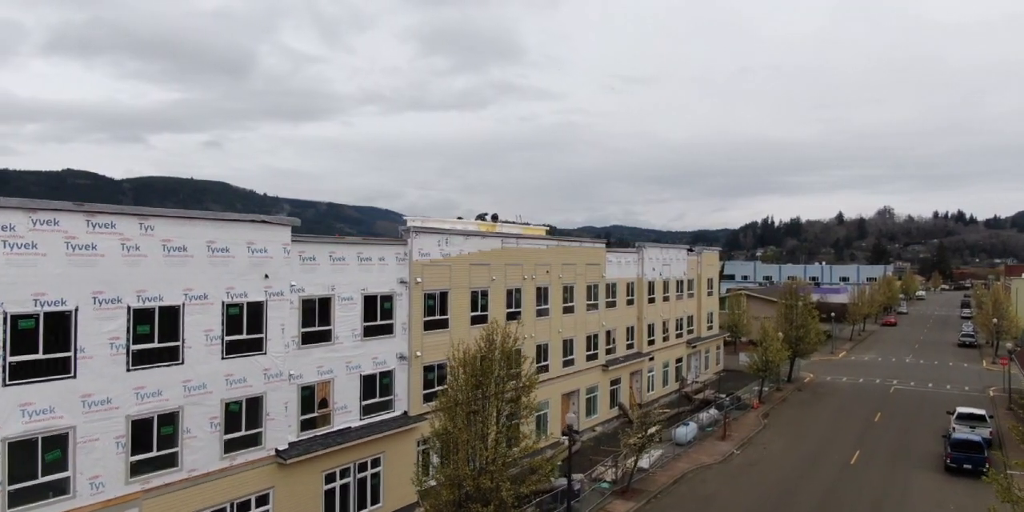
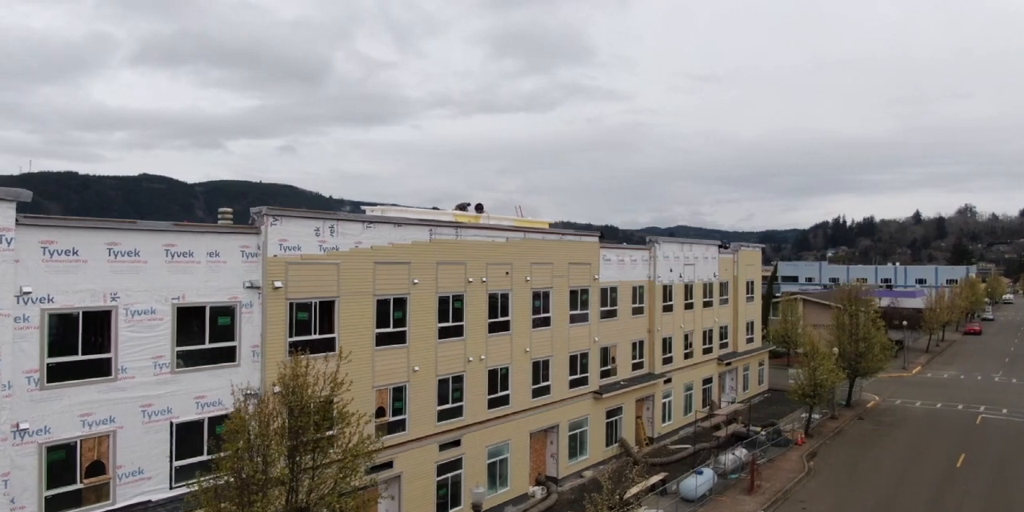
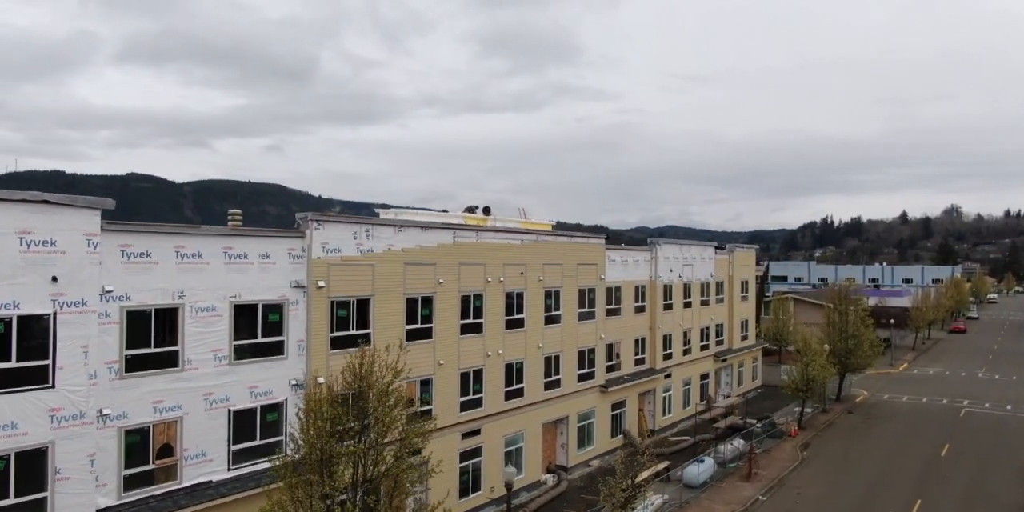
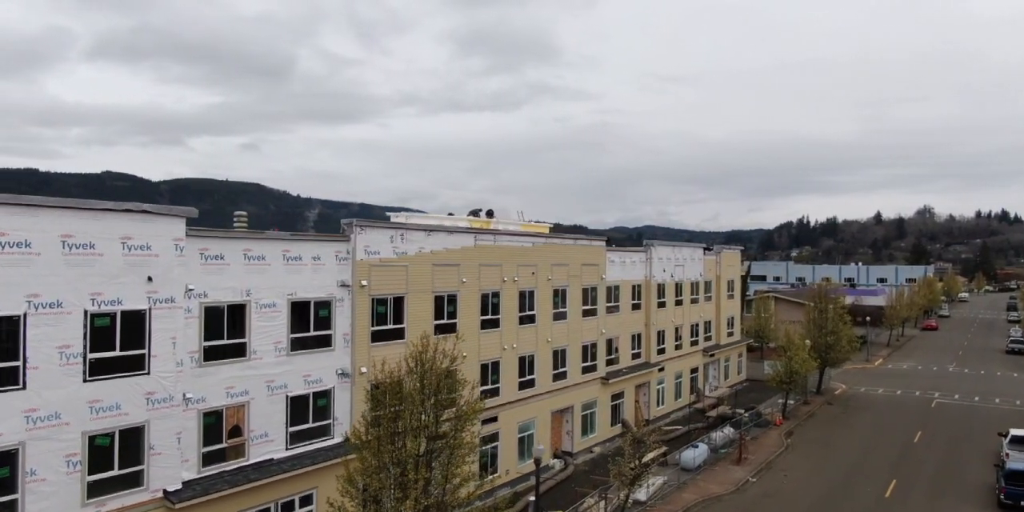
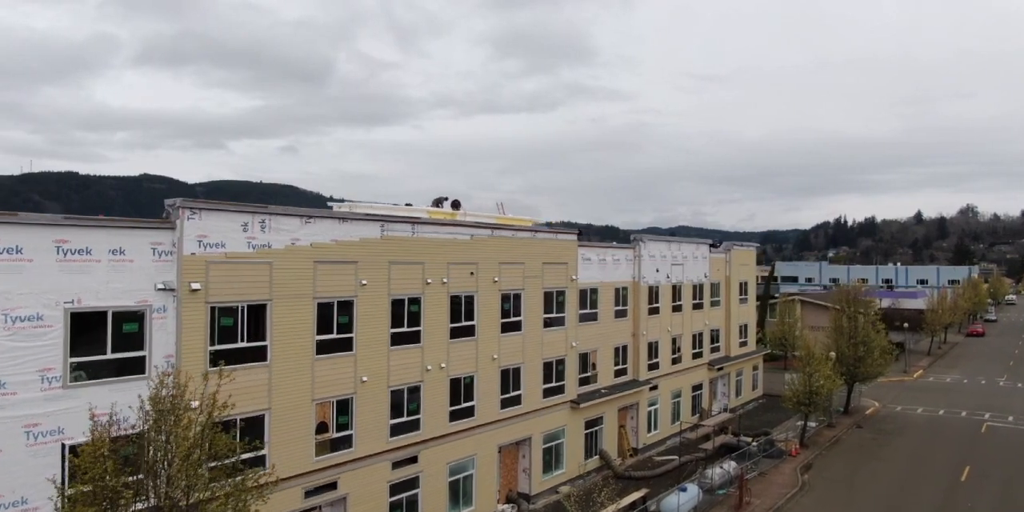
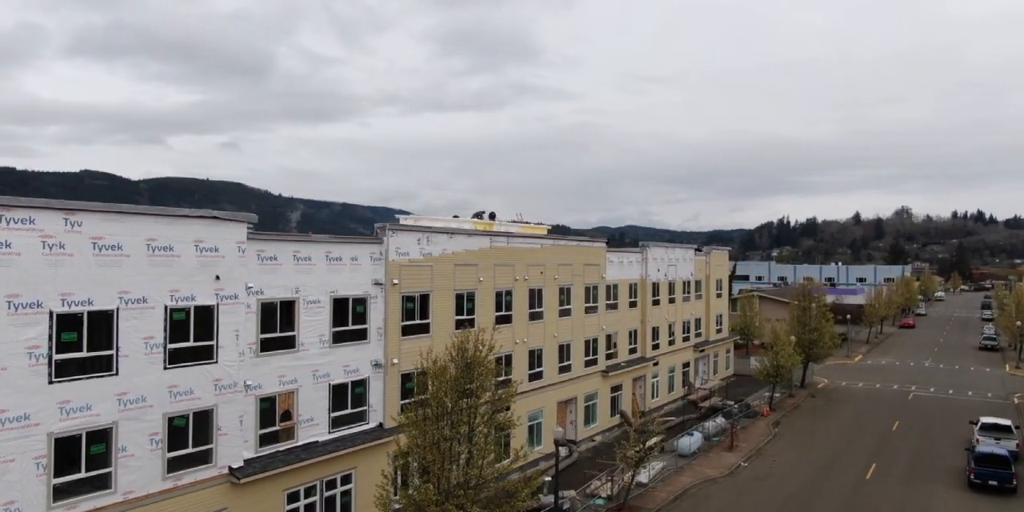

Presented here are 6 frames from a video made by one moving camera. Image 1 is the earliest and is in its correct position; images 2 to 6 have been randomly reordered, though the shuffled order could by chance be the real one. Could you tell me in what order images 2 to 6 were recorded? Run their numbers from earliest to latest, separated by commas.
6, 4, 3, 2, 5
